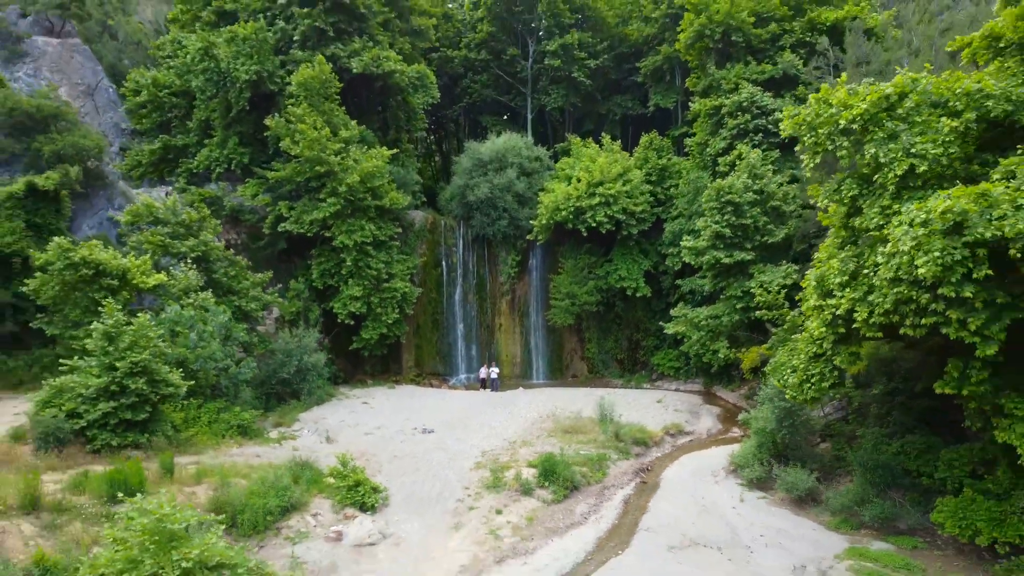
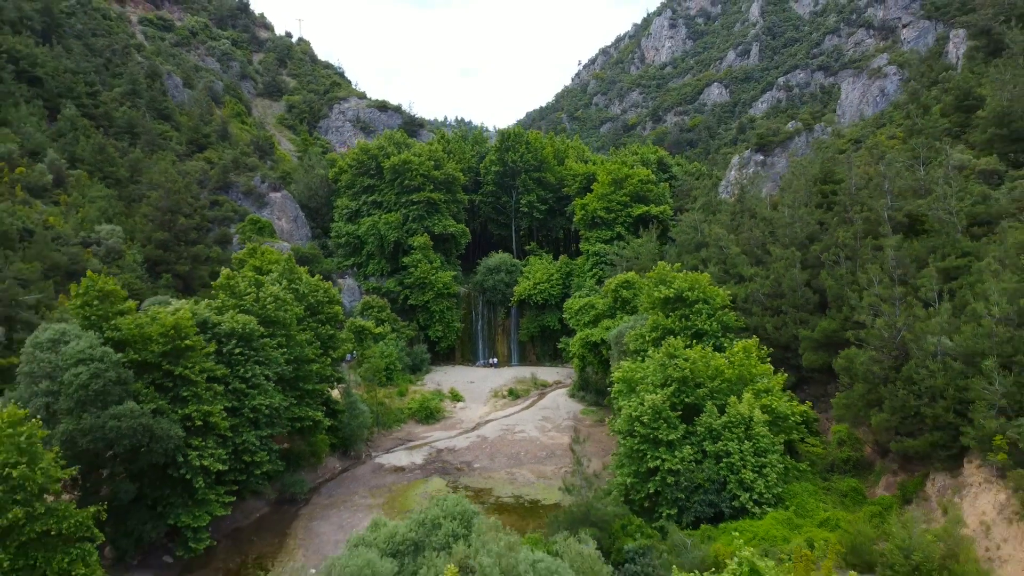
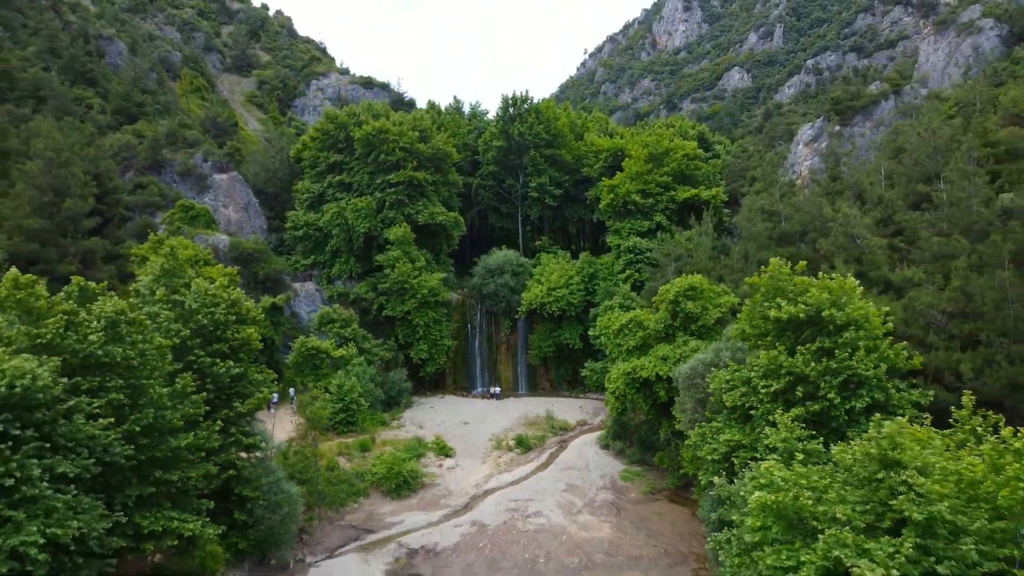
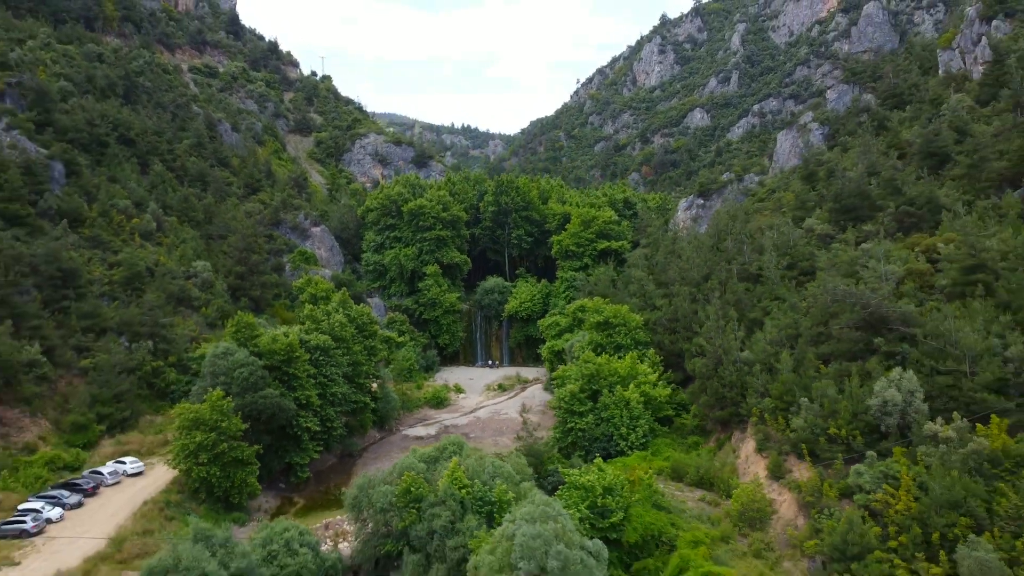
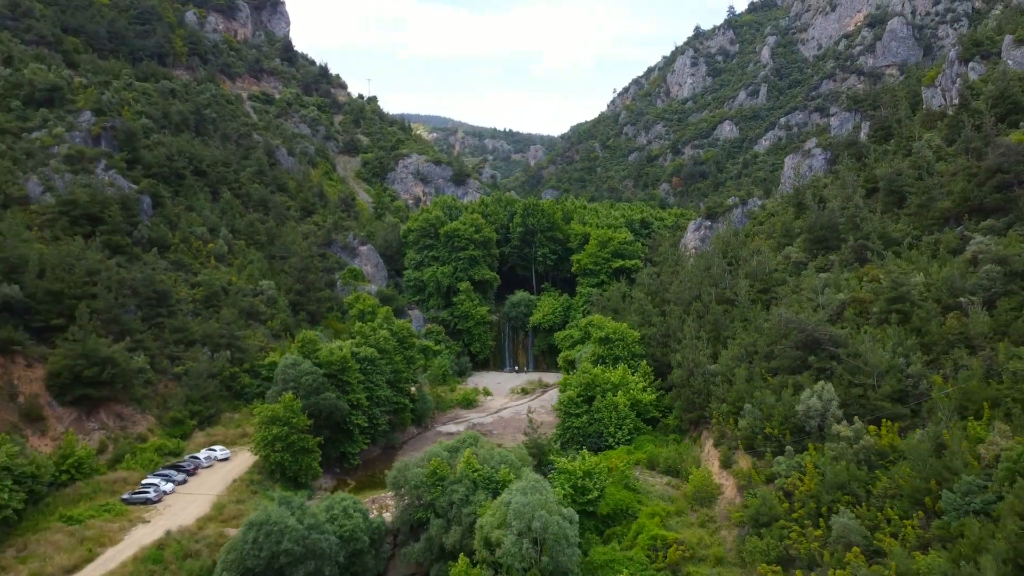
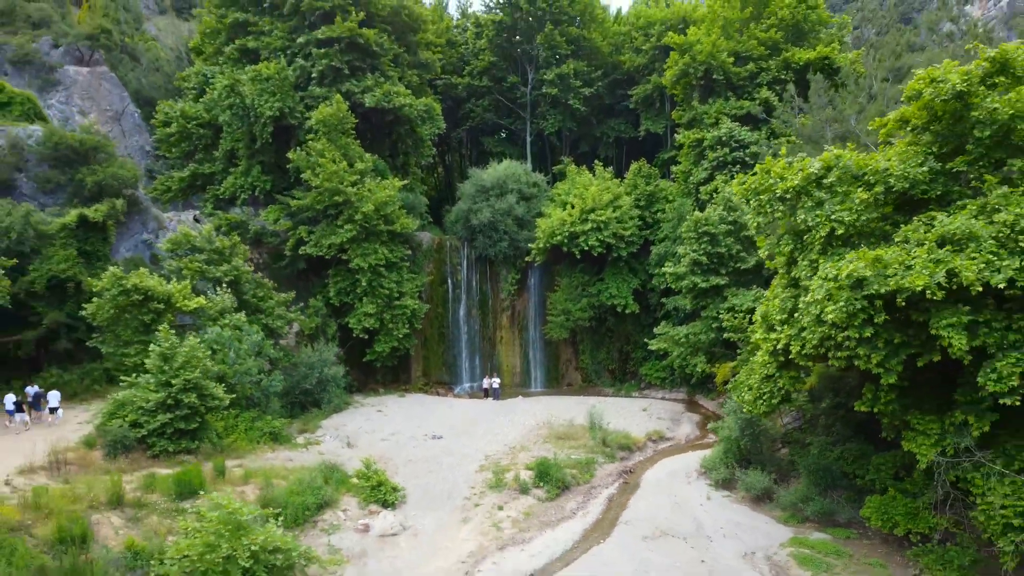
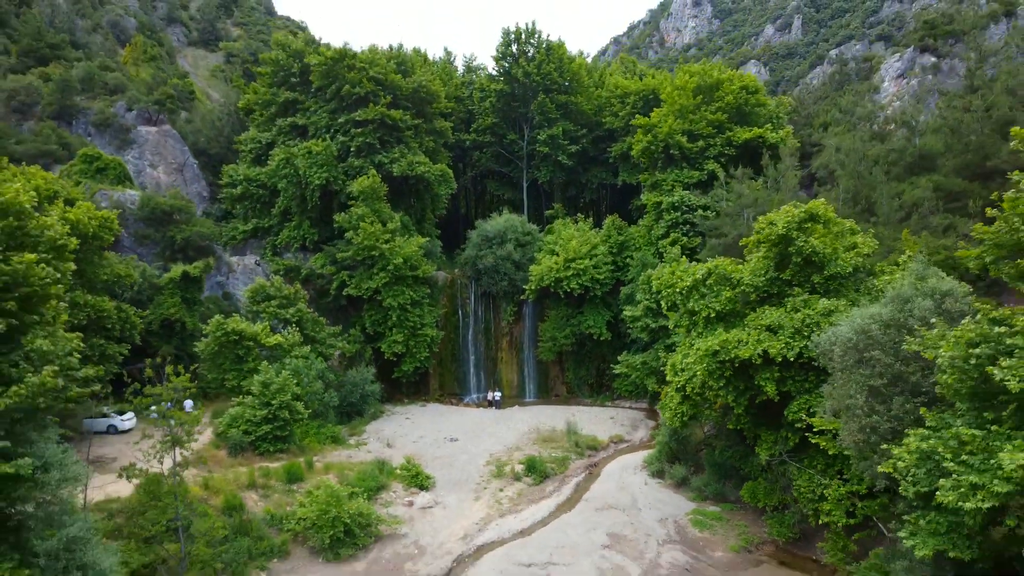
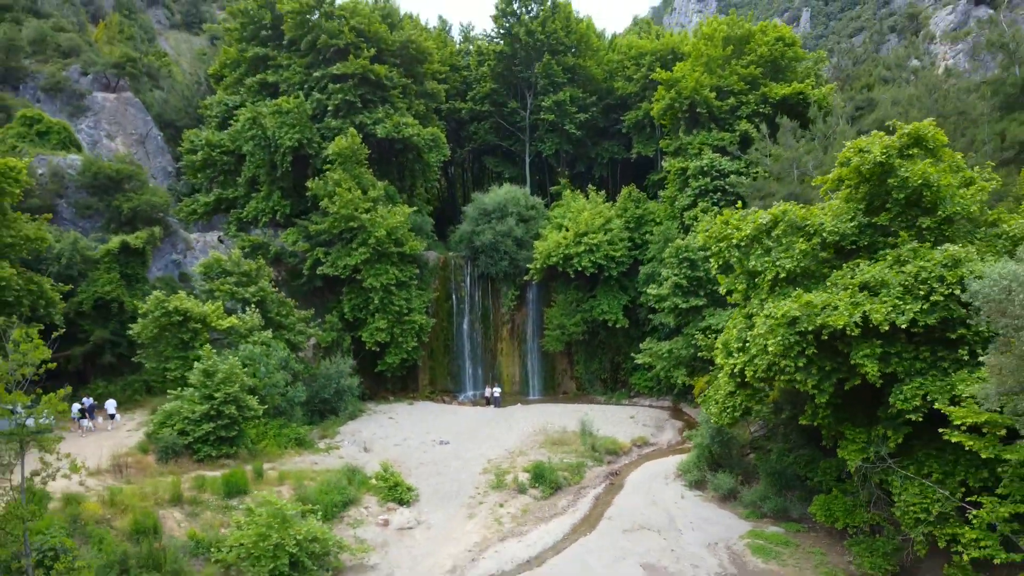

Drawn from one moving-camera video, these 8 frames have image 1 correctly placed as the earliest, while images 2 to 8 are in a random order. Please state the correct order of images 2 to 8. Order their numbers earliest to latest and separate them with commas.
6, 8, 7, 3, 2, 4, 5
